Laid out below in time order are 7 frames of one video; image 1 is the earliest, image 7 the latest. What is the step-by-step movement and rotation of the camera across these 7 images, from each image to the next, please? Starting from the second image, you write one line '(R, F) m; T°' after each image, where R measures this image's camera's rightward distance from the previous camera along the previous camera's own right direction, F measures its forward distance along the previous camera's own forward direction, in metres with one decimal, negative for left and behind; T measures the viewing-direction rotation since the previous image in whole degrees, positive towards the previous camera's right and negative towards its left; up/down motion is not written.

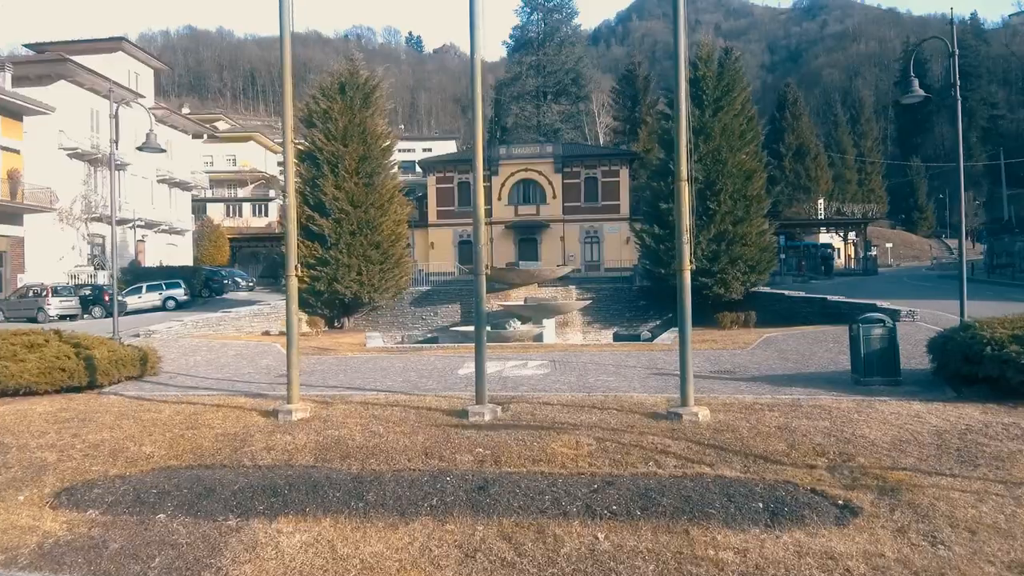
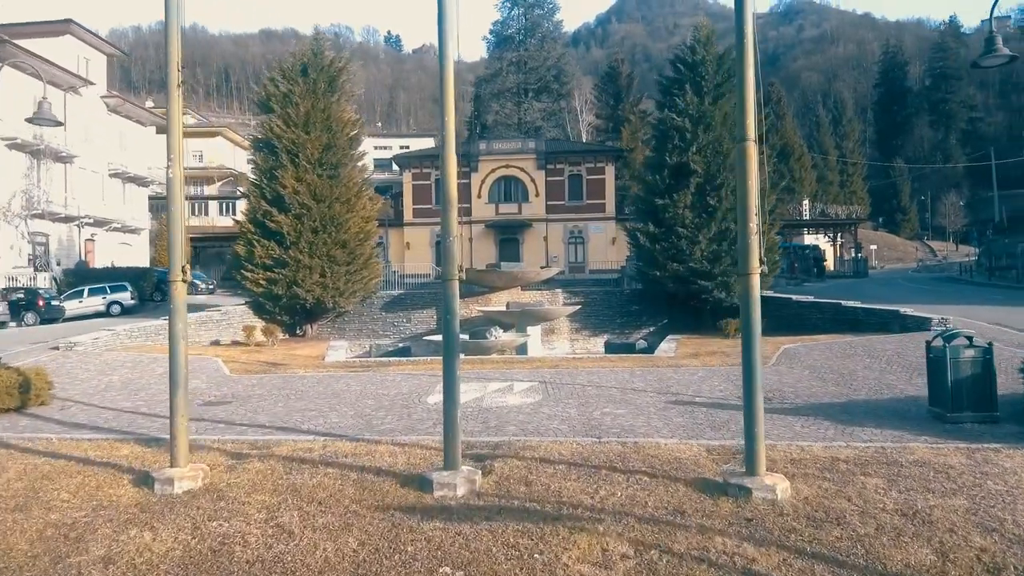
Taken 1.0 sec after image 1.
(-0.1, +3.3) m; +2°
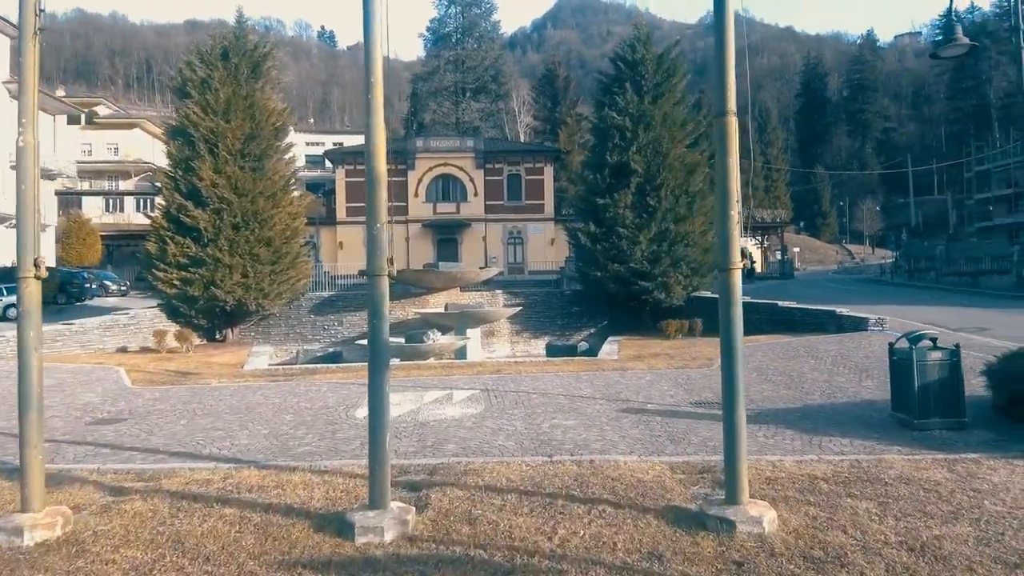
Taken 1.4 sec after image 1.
(0.0, +1.2) m; +6°
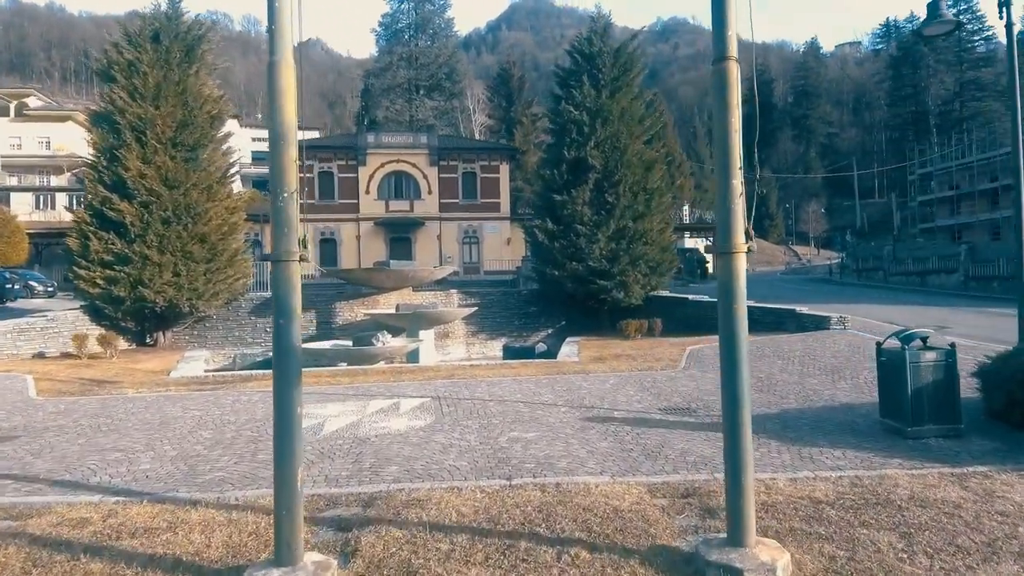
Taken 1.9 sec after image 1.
(0.0, +1.3) m; +4°
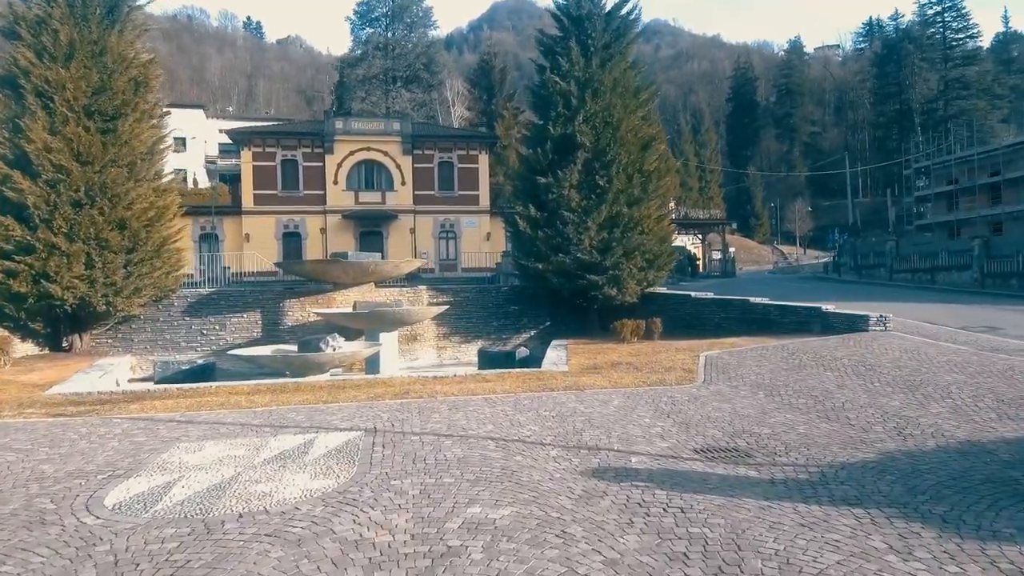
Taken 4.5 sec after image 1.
(+0.2, +3.8) m; +2°
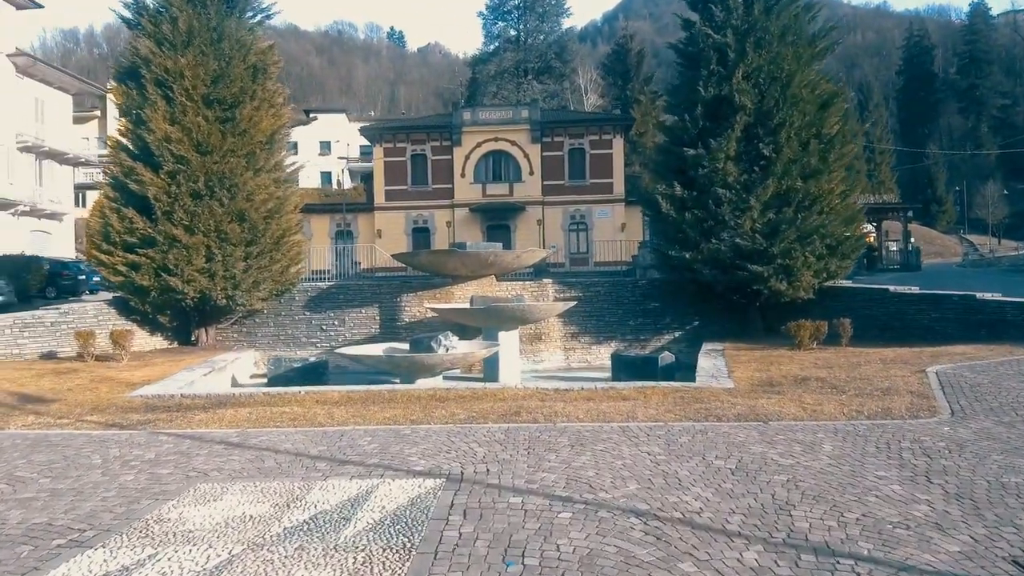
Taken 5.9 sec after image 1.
(-0.2, +3.1) m; -12°
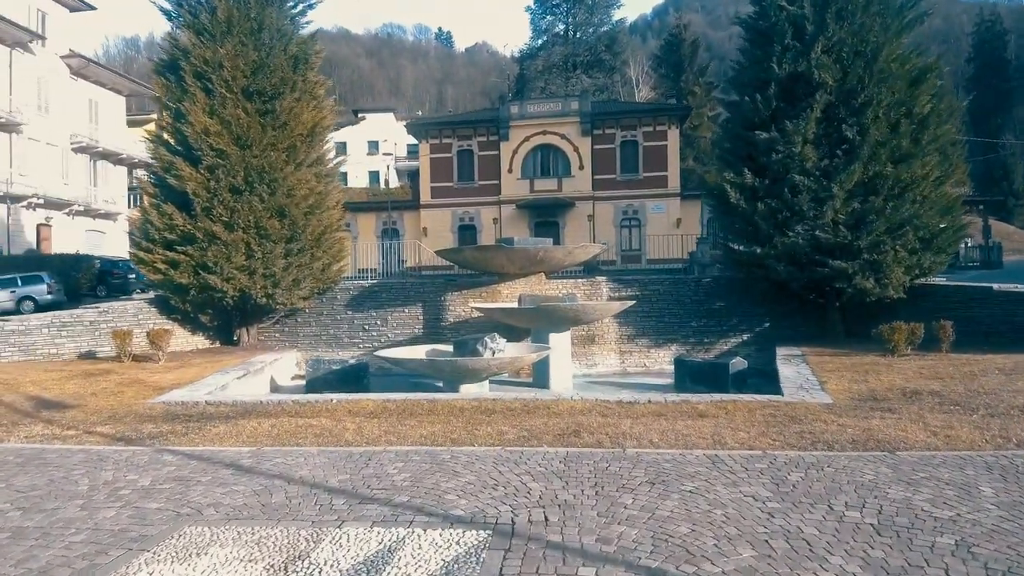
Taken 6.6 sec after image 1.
(-0.1, +1.4) m; -4°
